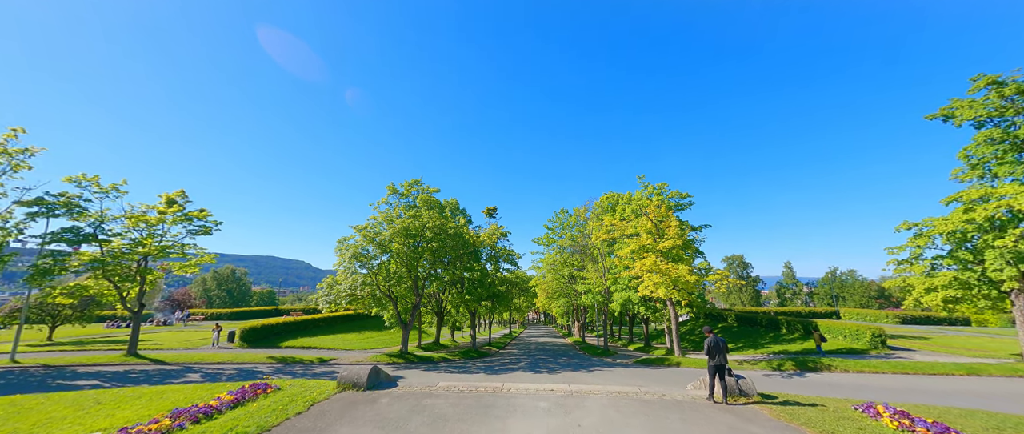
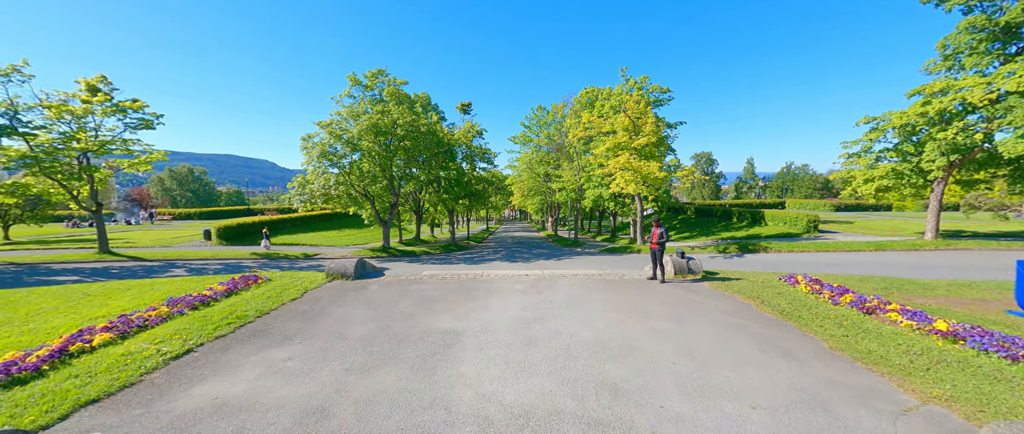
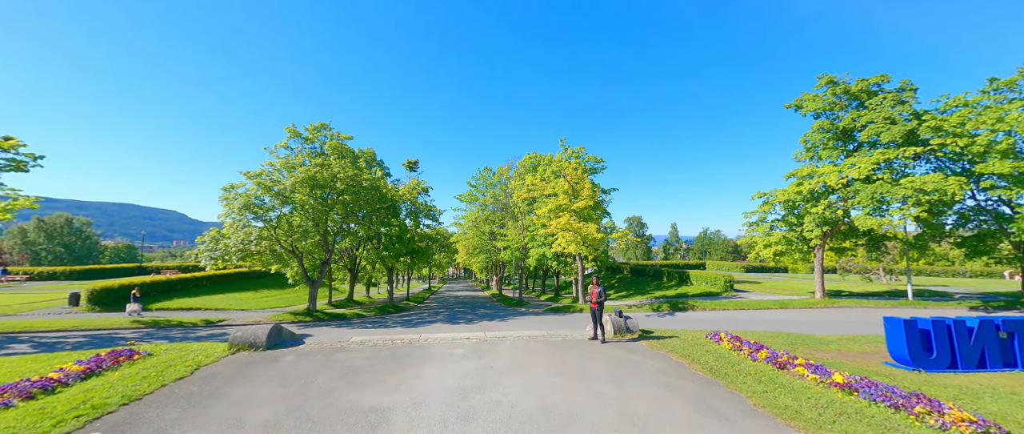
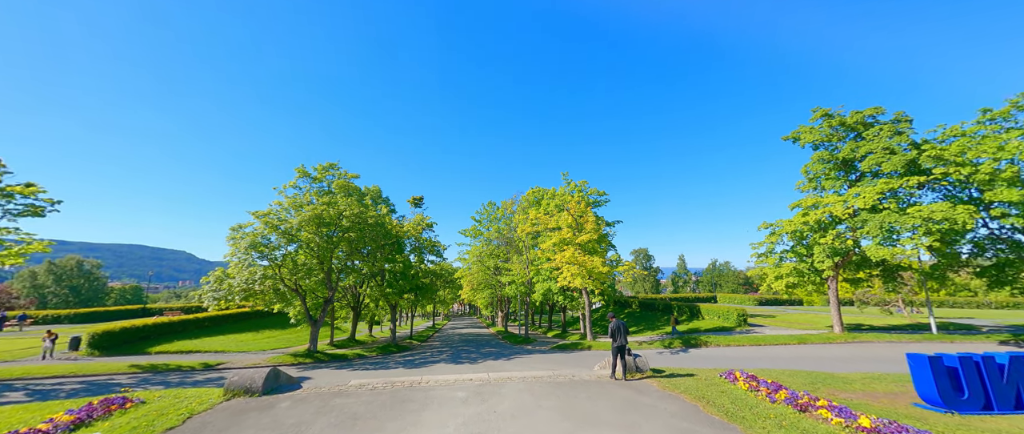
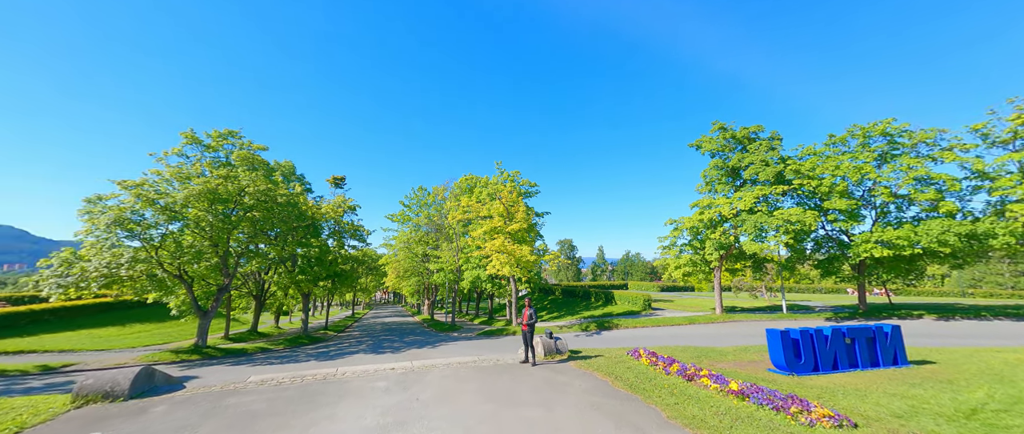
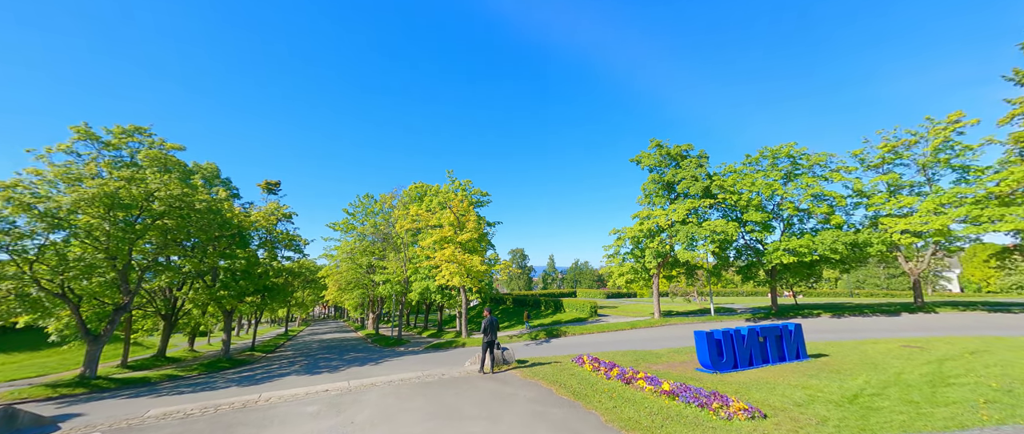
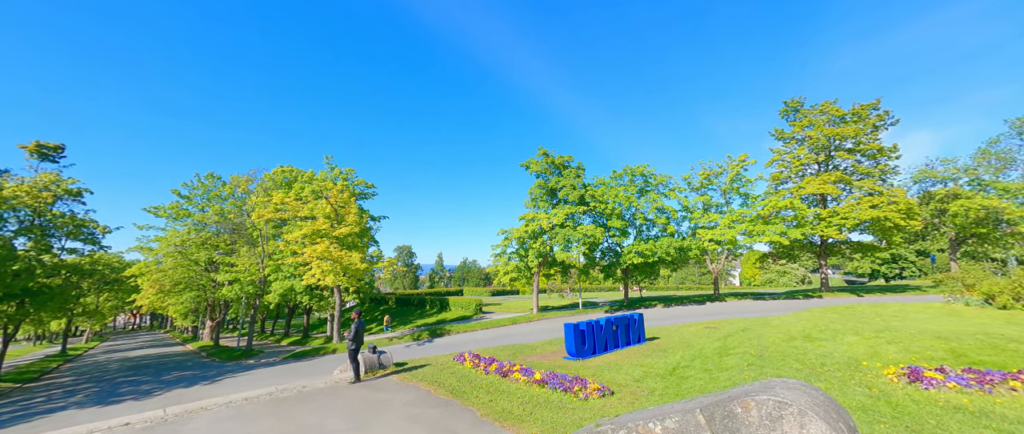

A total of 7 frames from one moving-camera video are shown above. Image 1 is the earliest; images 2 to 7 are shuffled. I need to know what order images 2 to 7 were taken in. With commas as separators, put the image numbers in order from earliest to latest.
4, 6, 7, 5, 3, 2
